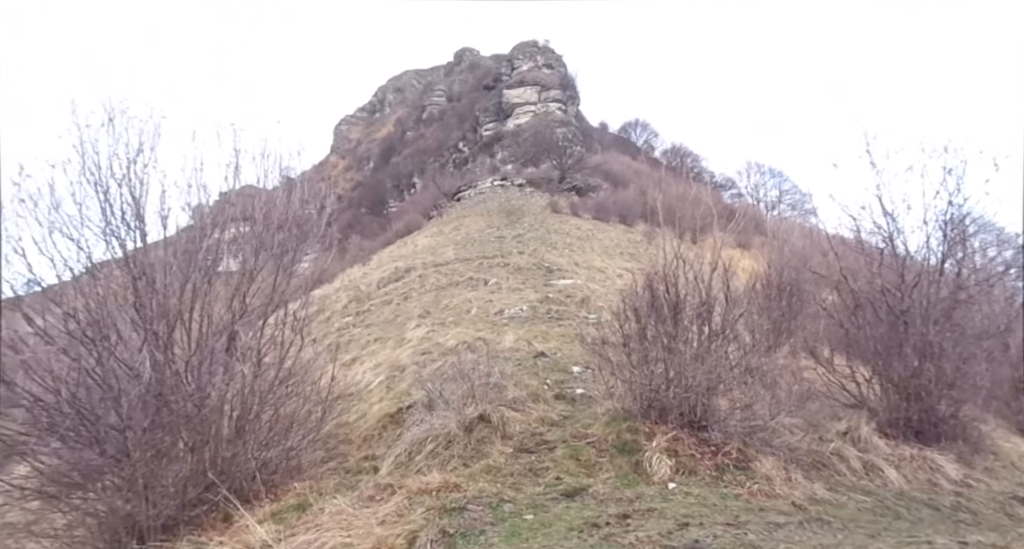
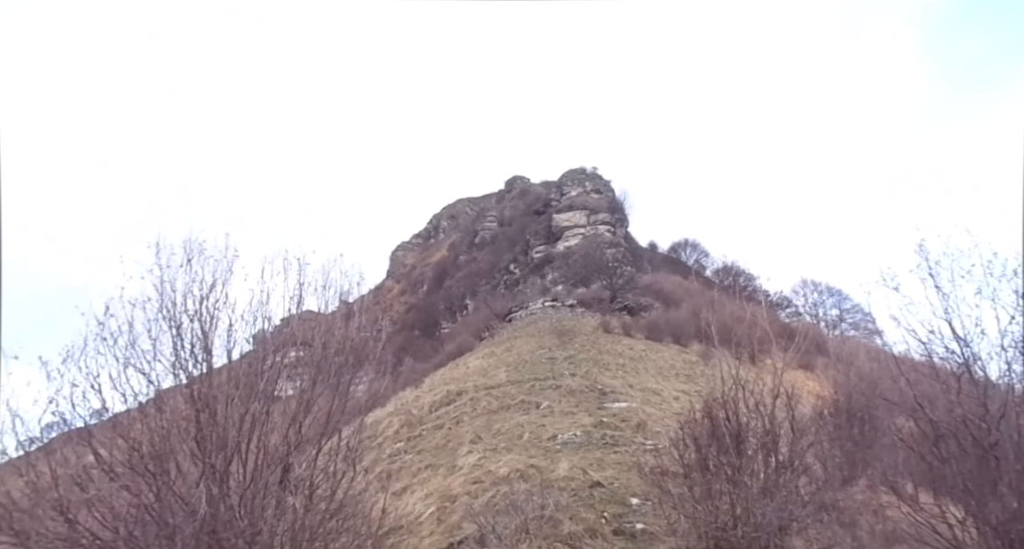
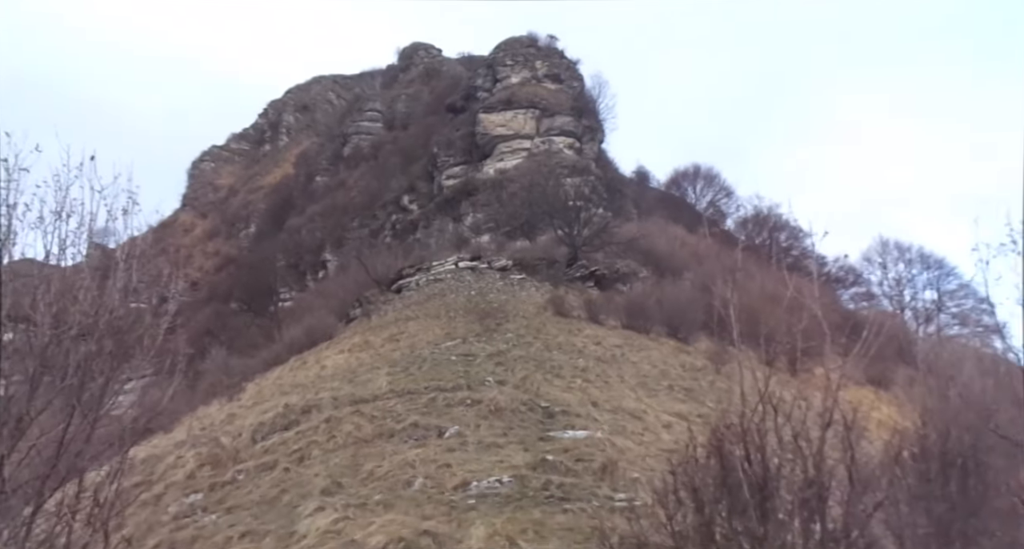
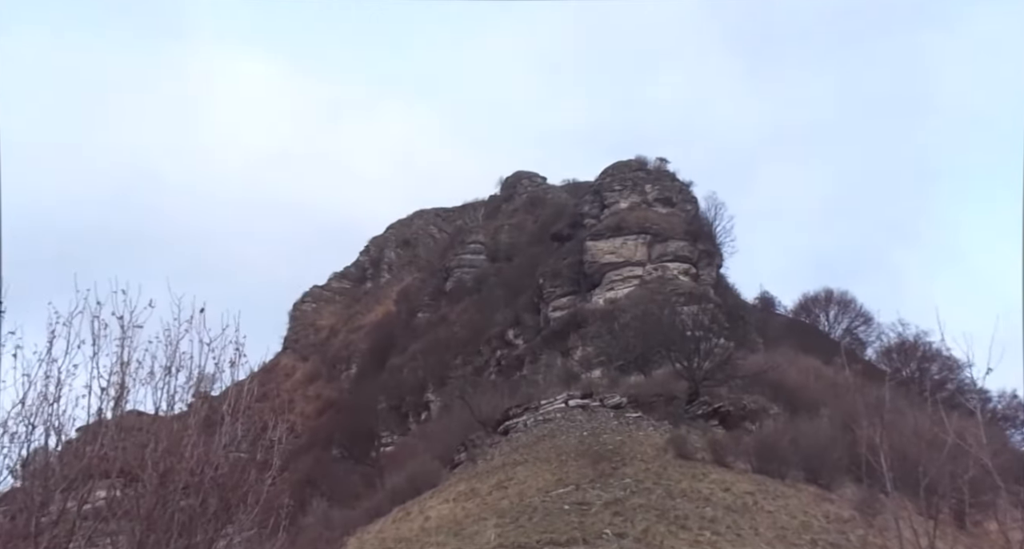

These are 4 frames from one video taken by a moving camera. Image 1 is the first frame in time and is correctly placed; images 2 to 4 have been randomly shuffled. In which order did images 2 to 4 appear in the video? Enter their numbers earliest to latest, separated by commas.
2, 4, 3
